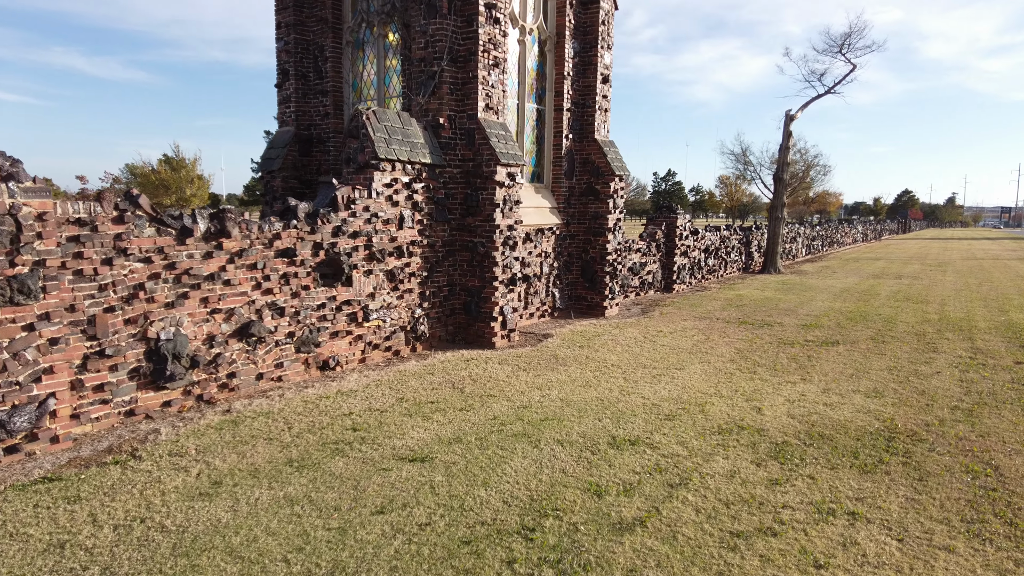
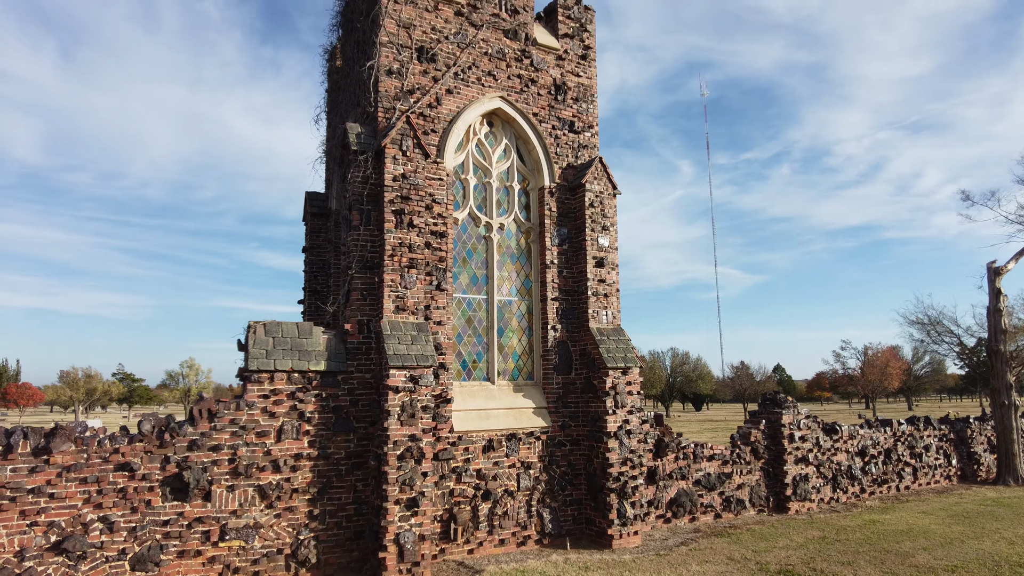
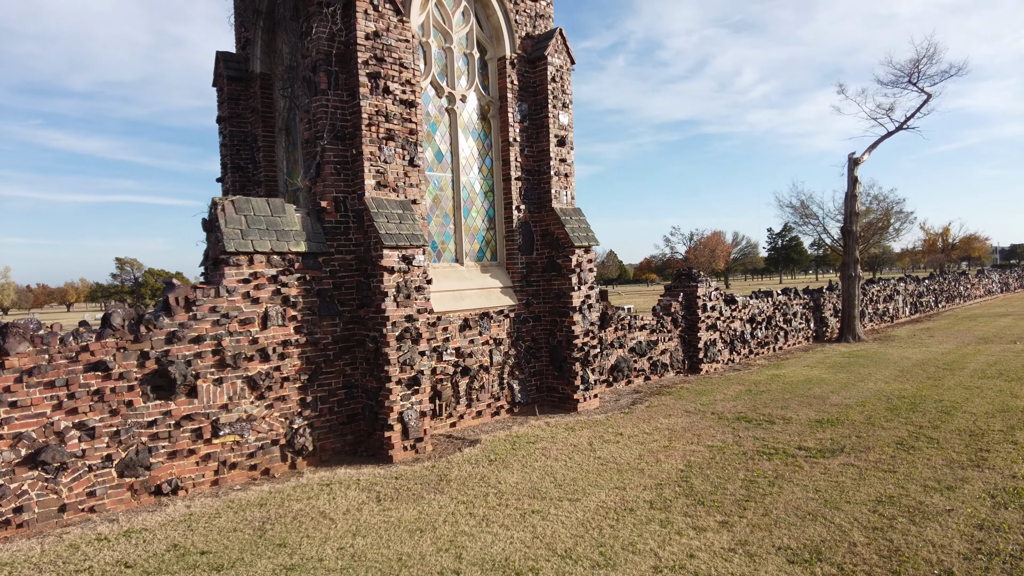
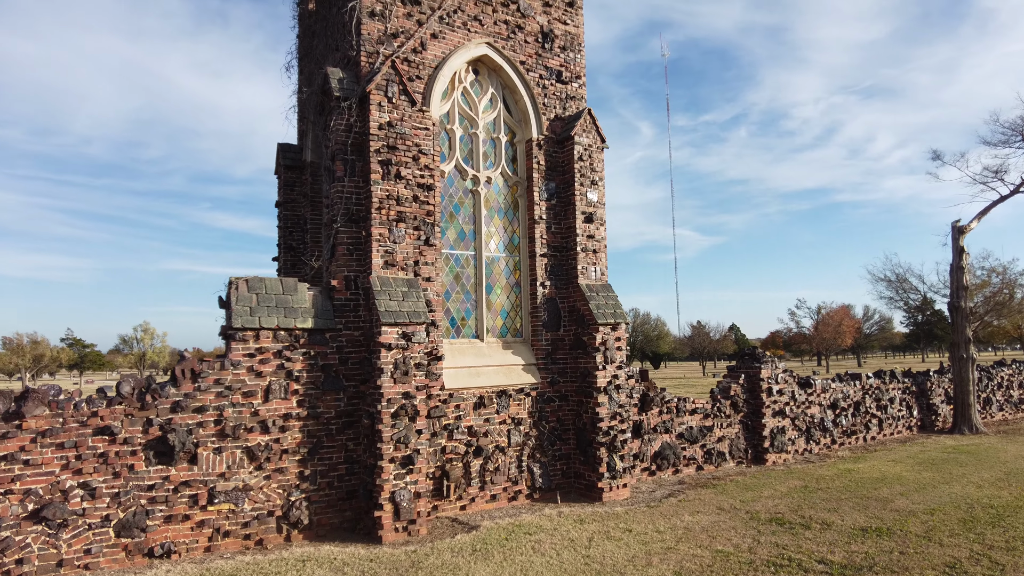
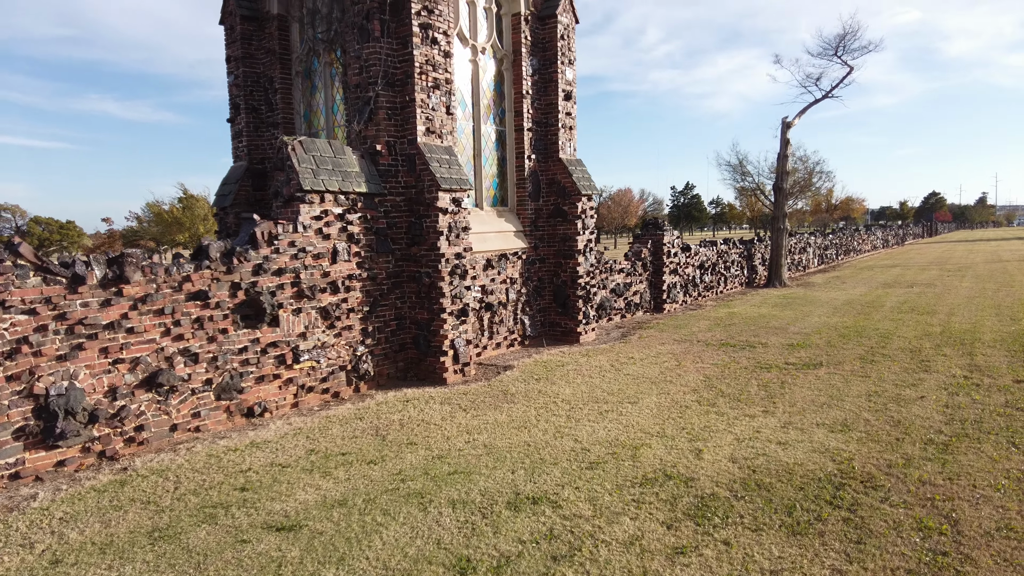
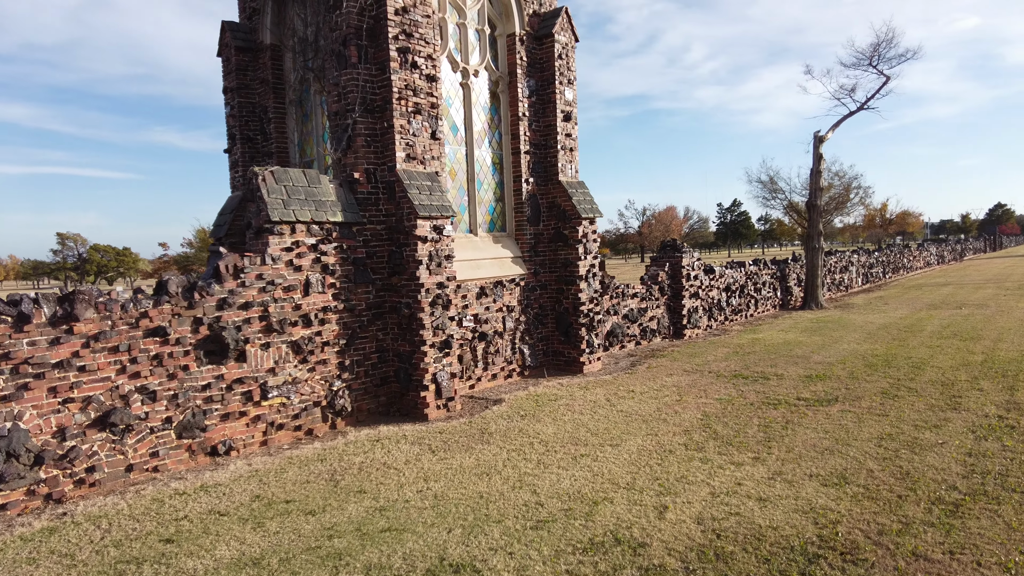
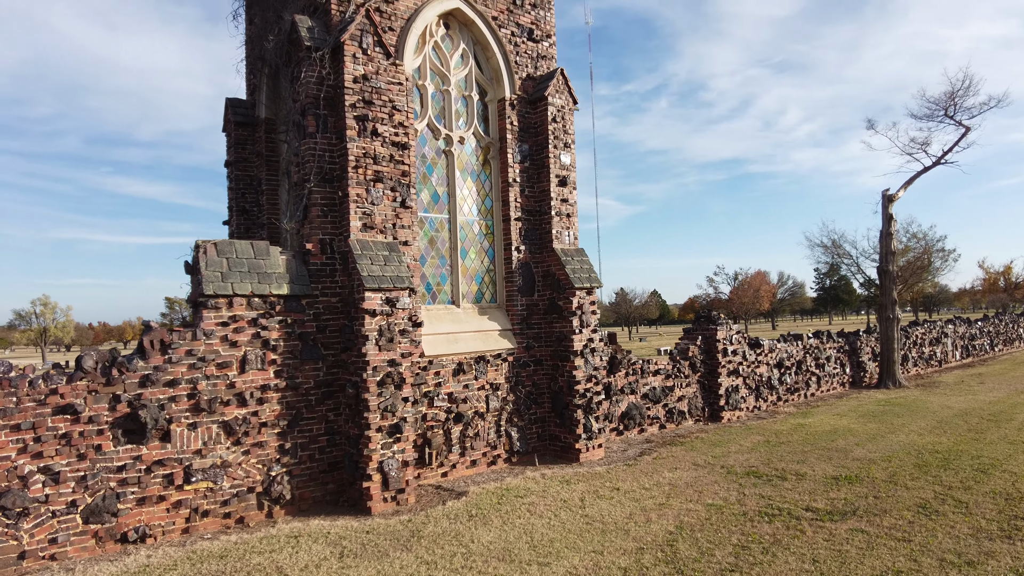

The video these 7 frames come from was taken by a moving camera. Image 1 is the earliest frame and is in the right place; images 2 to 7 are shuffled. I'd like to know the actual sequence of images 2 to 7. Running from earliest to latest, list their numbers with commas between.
5, 6, 3, 7, 4, 2
